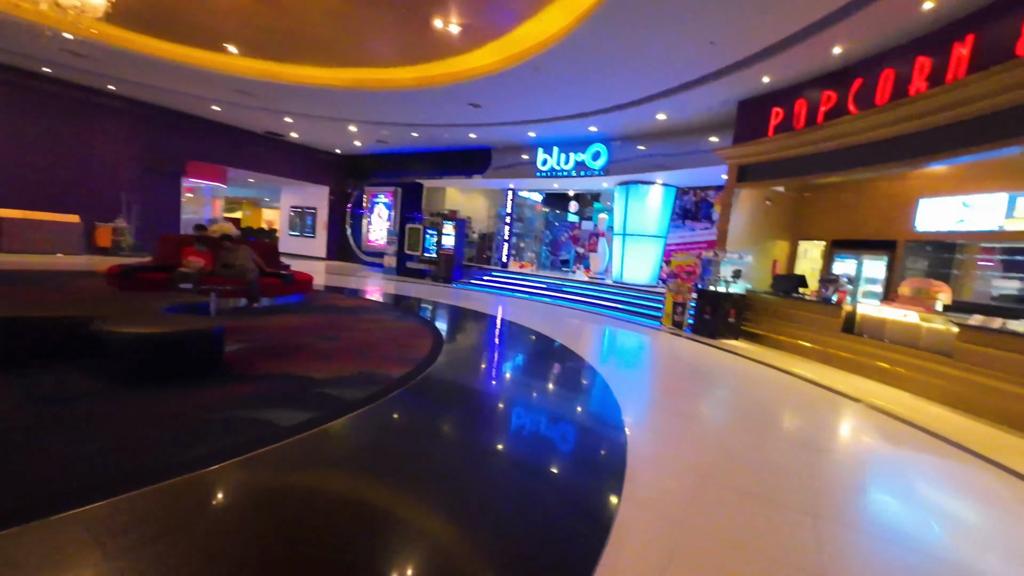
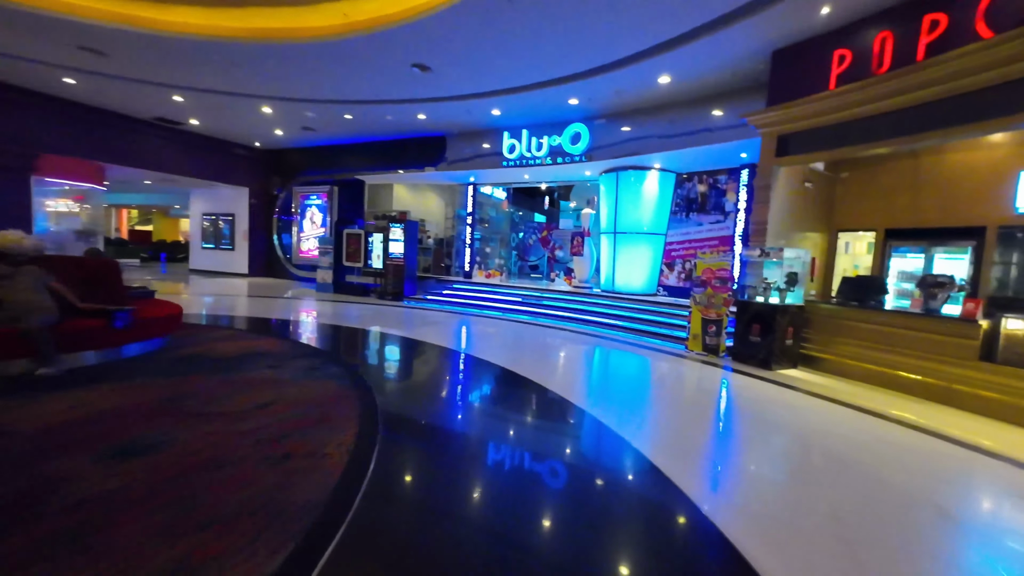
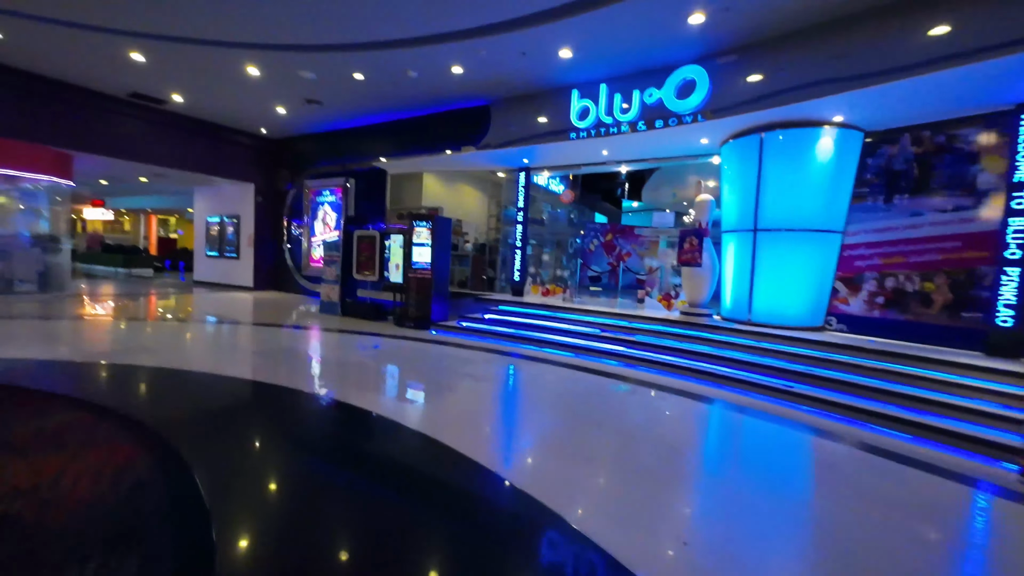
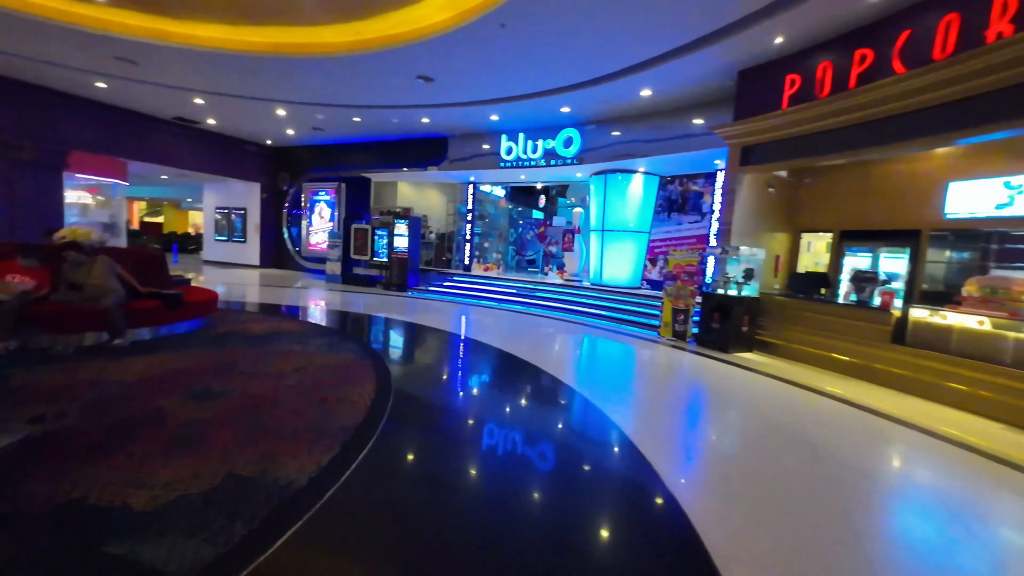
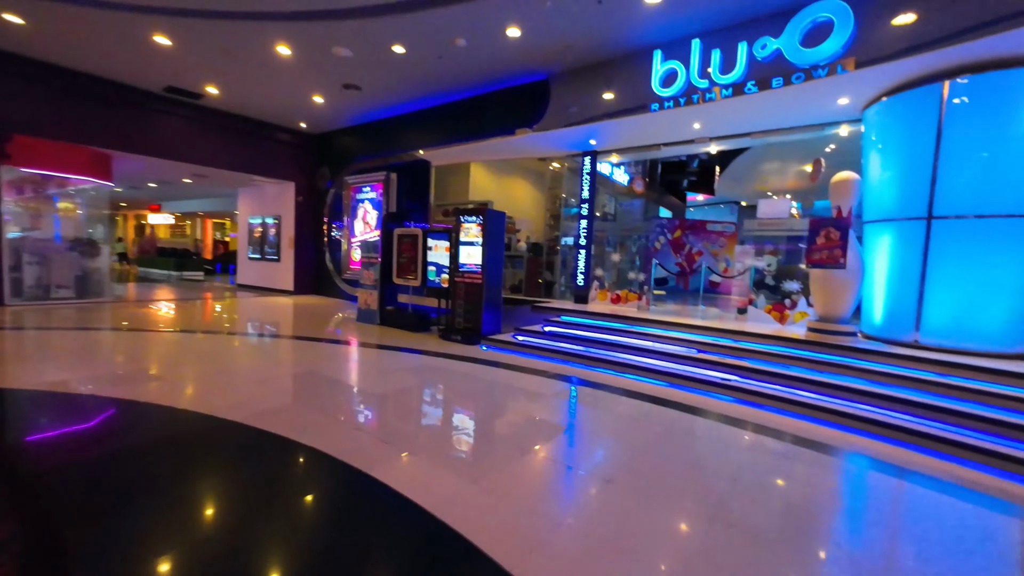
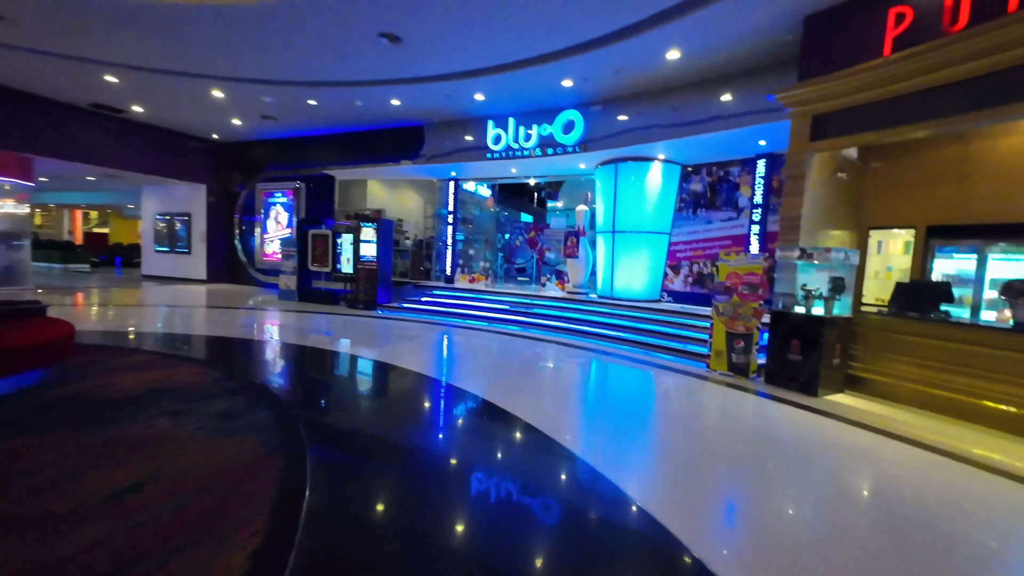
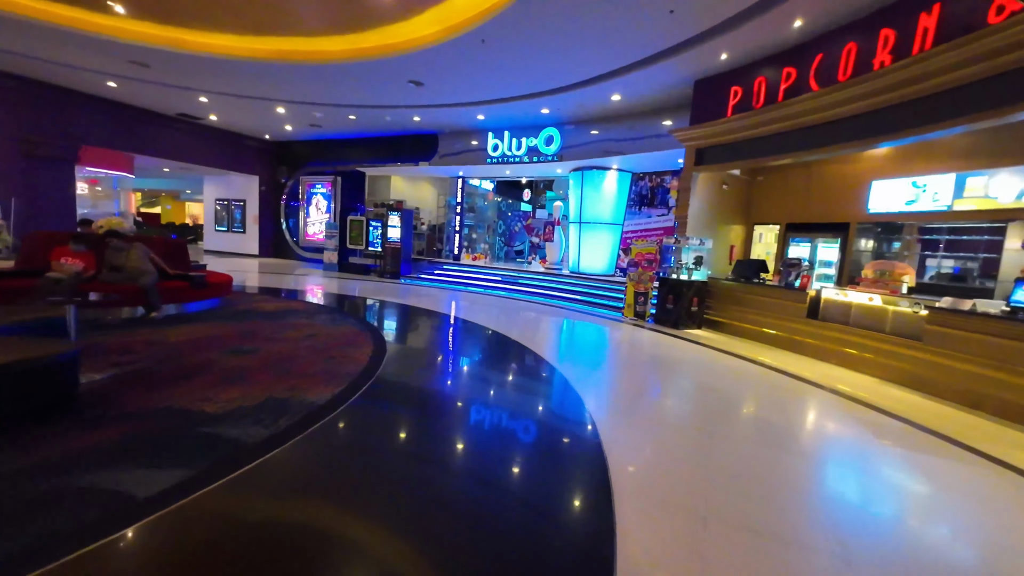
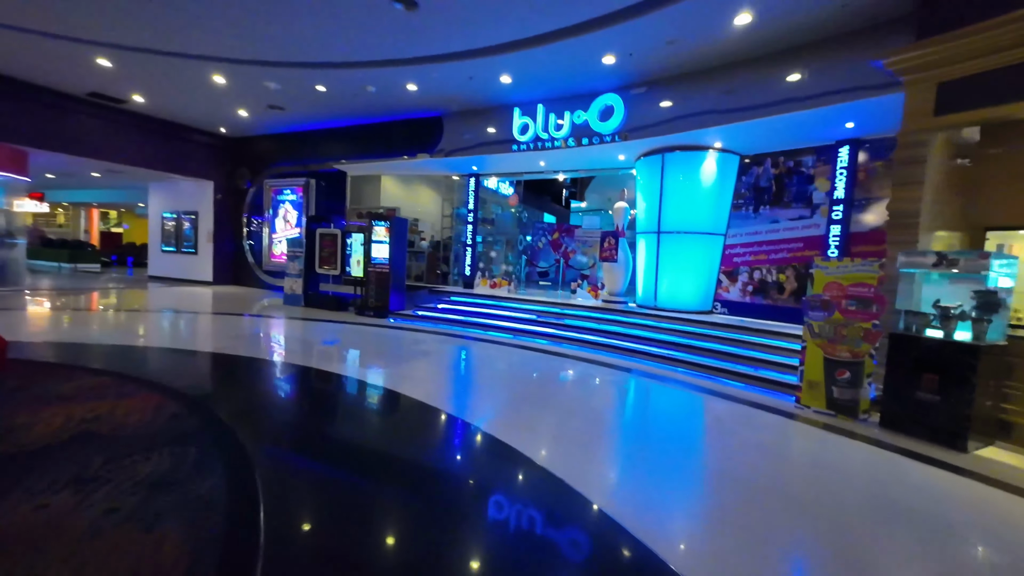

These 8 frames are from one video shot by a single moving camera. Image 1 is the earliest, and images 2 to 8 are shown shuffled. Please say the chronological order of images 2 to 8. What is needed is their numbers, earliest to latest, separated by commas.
7, 4, 2, 6, 8, 3, 5
